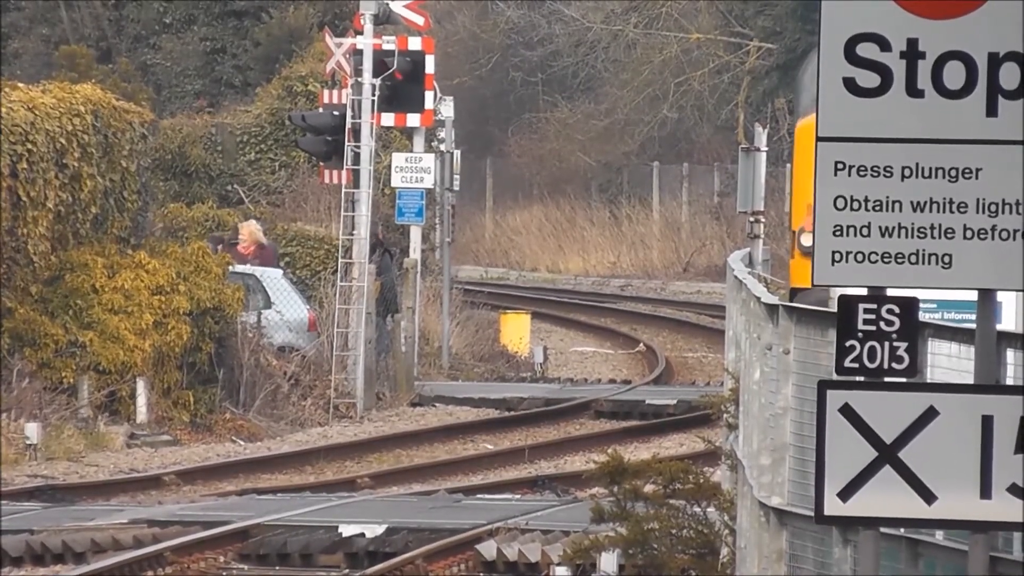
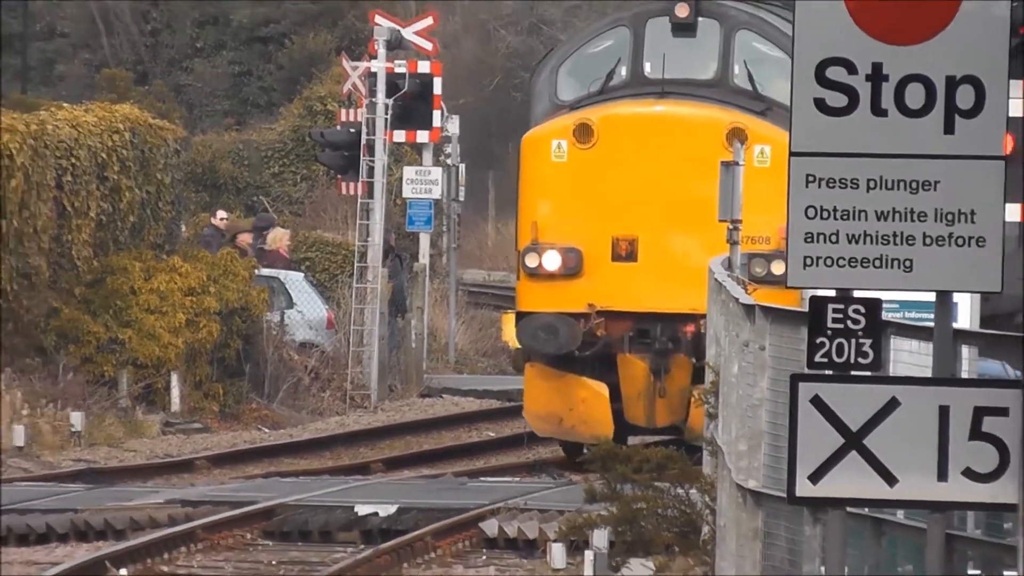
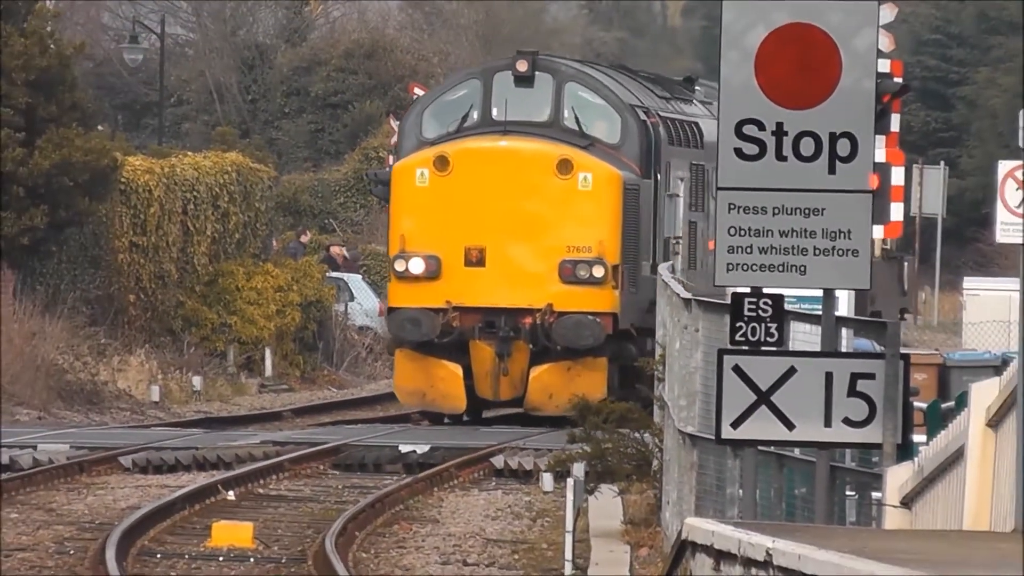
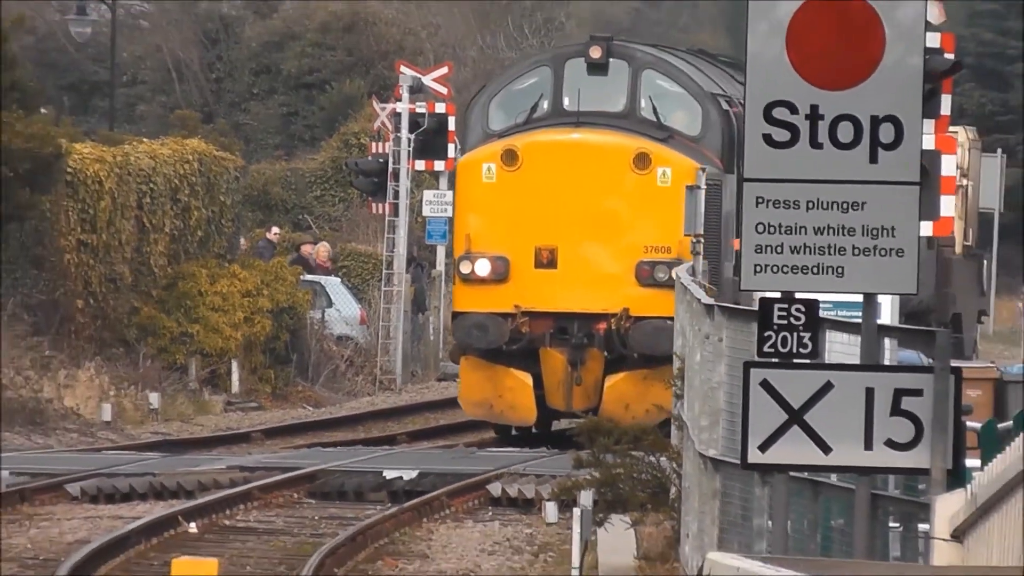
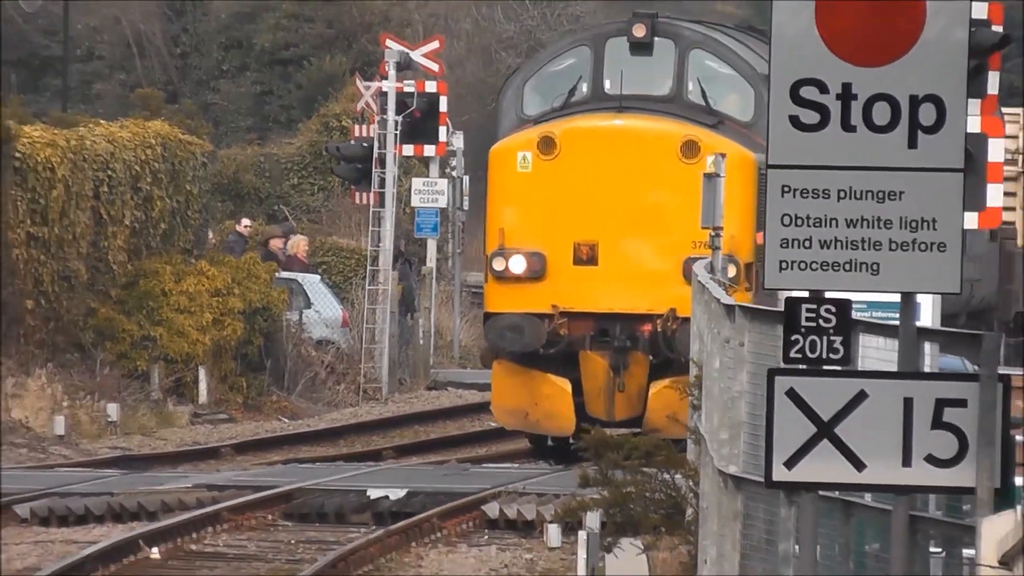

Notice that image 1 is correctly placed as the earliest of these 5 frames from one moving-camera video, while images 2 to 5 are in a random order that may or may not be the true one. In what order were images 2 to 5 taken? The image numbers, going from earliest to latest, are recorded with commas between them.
2, 5, 4, 3
